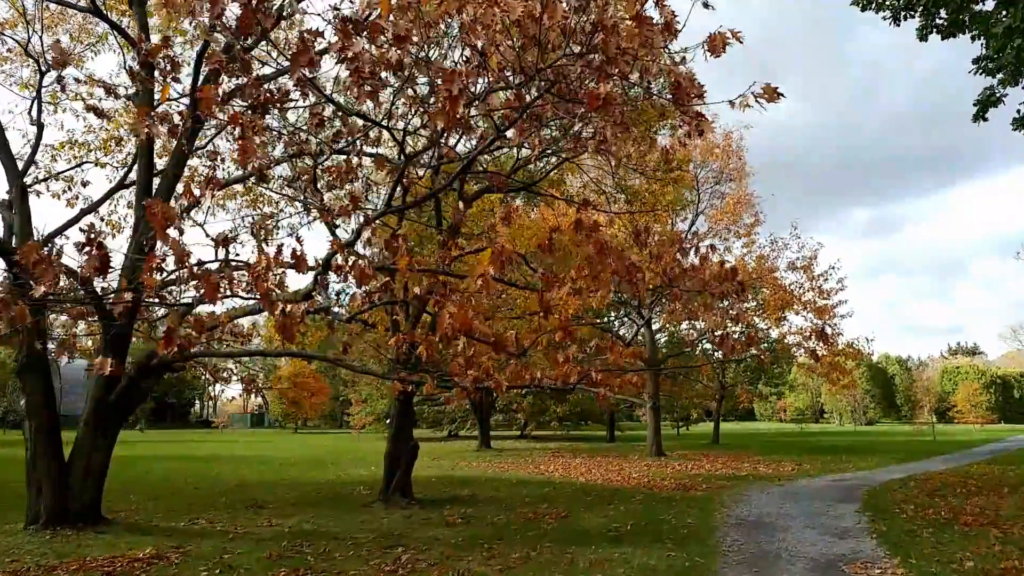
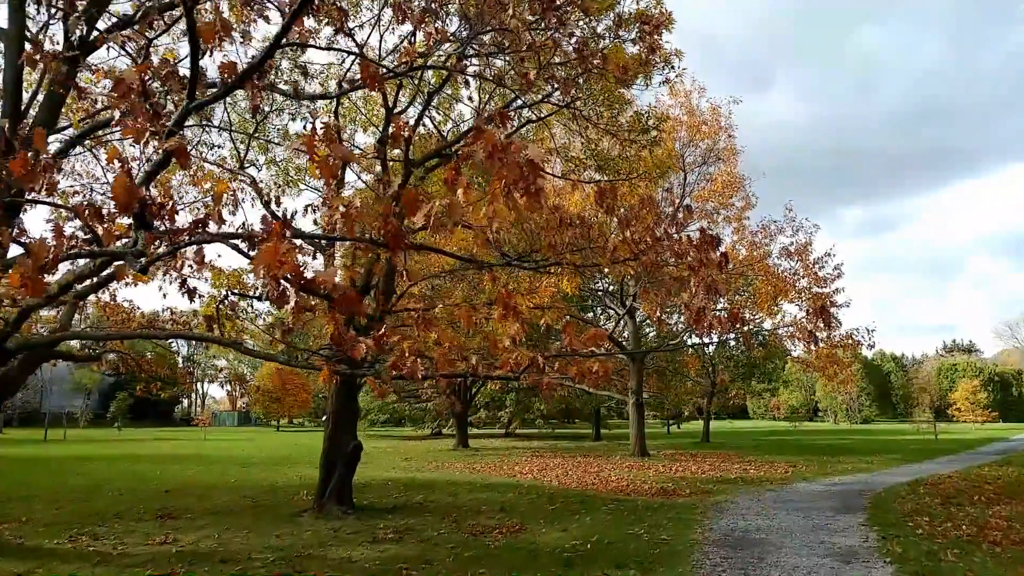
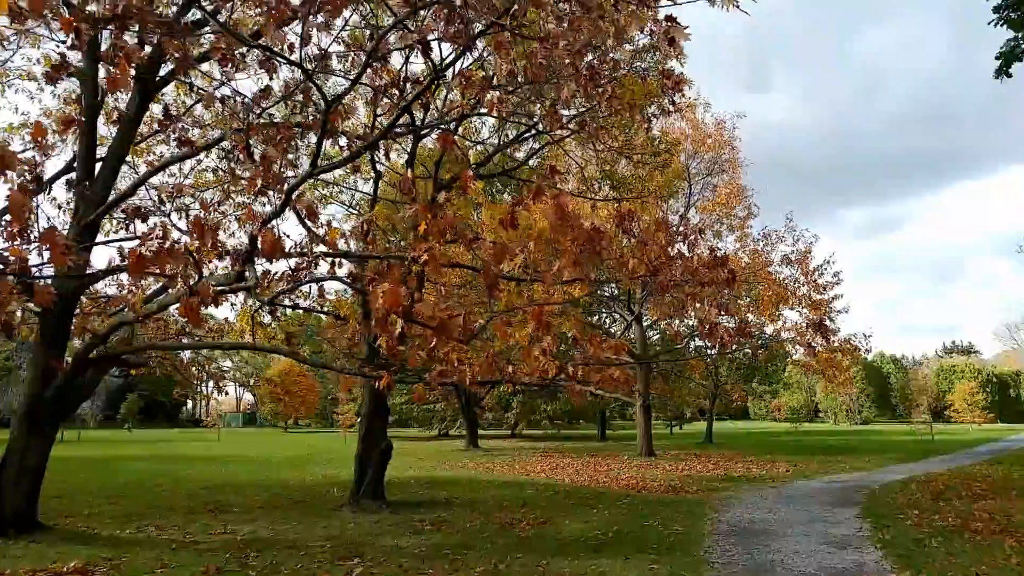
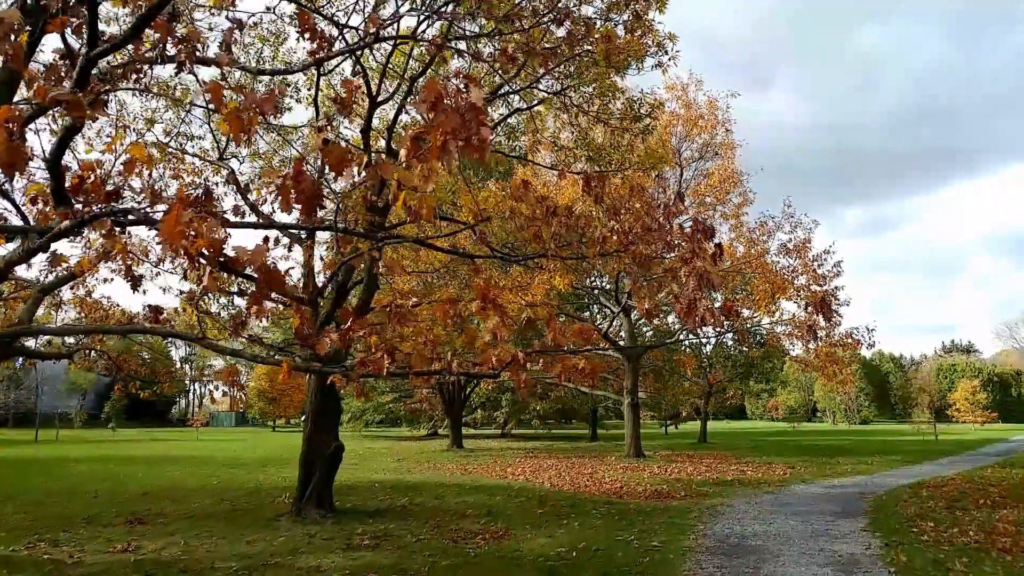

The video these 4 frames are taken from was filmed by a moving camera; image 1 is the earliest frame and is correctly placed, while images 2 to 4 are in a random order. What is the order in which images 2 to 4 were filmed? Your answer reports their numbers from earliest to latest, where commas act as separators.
3, 2, 4
